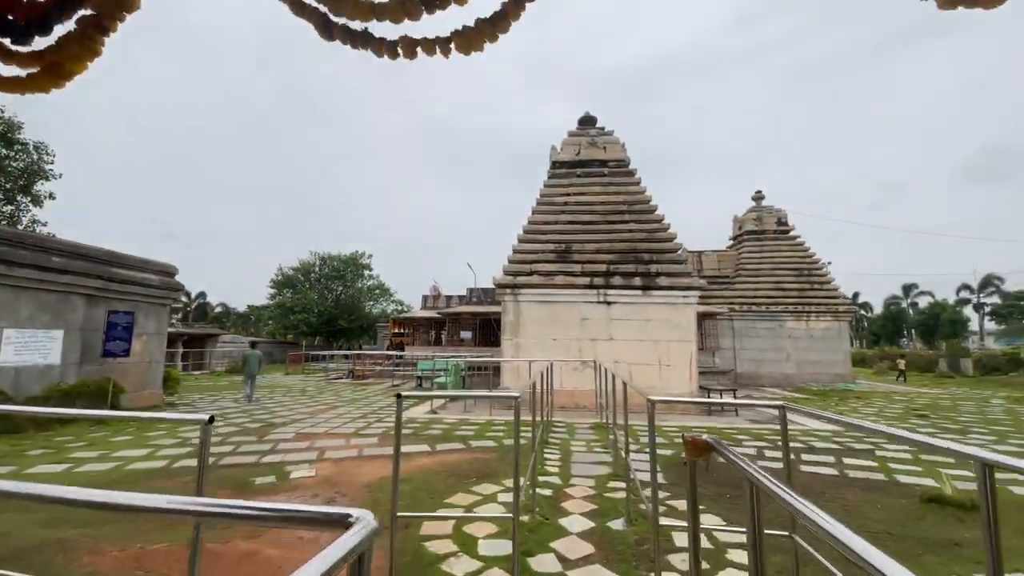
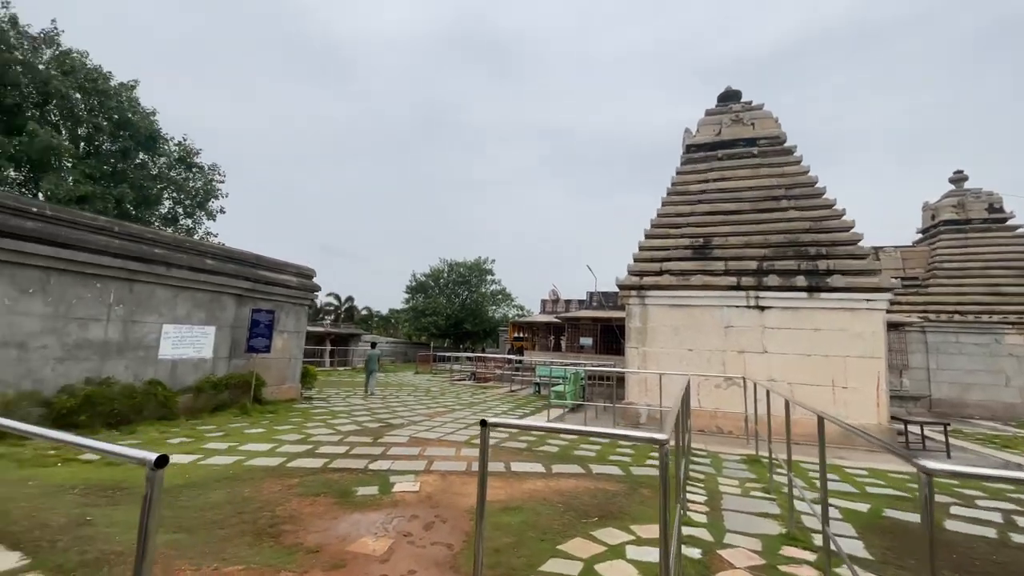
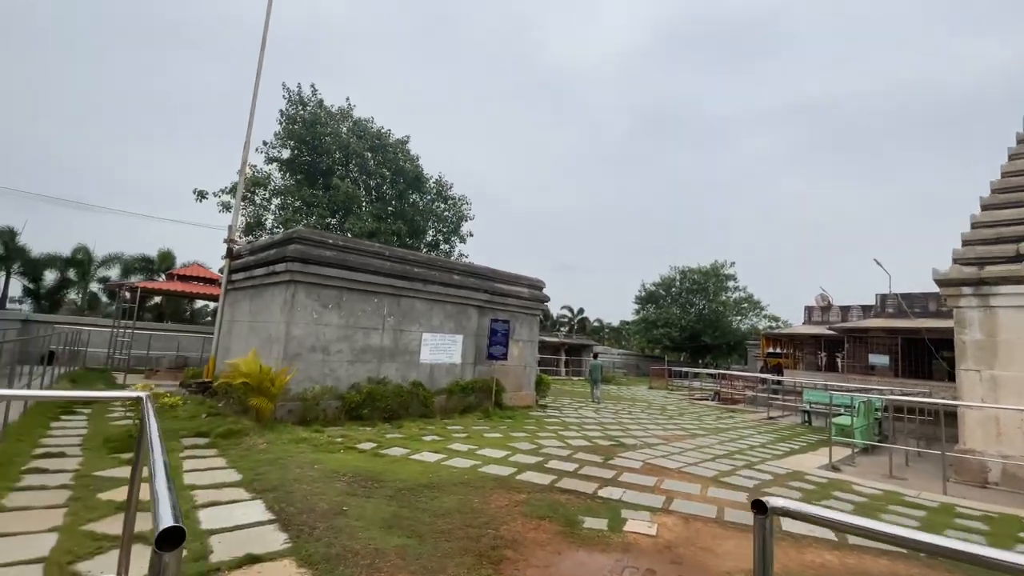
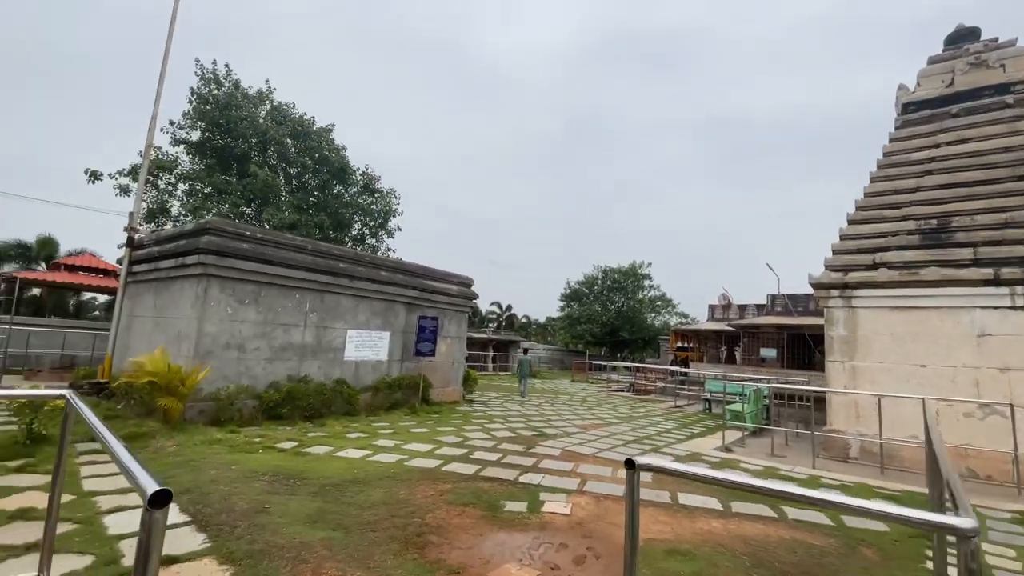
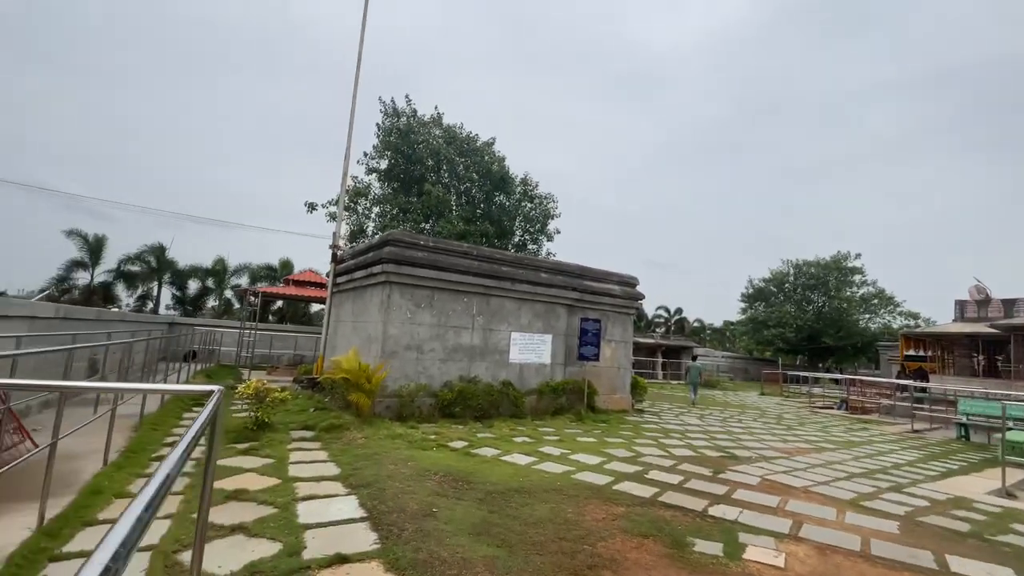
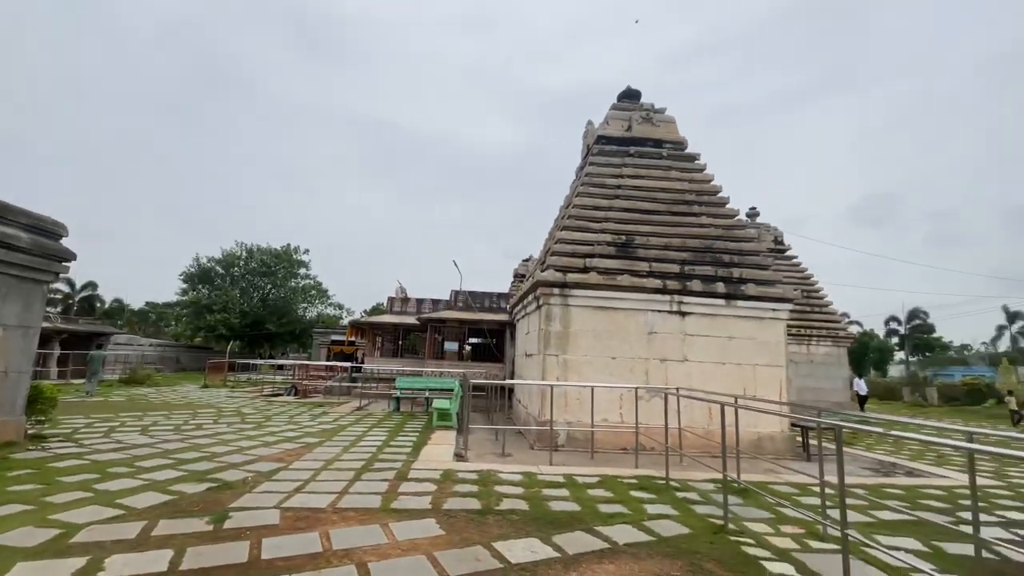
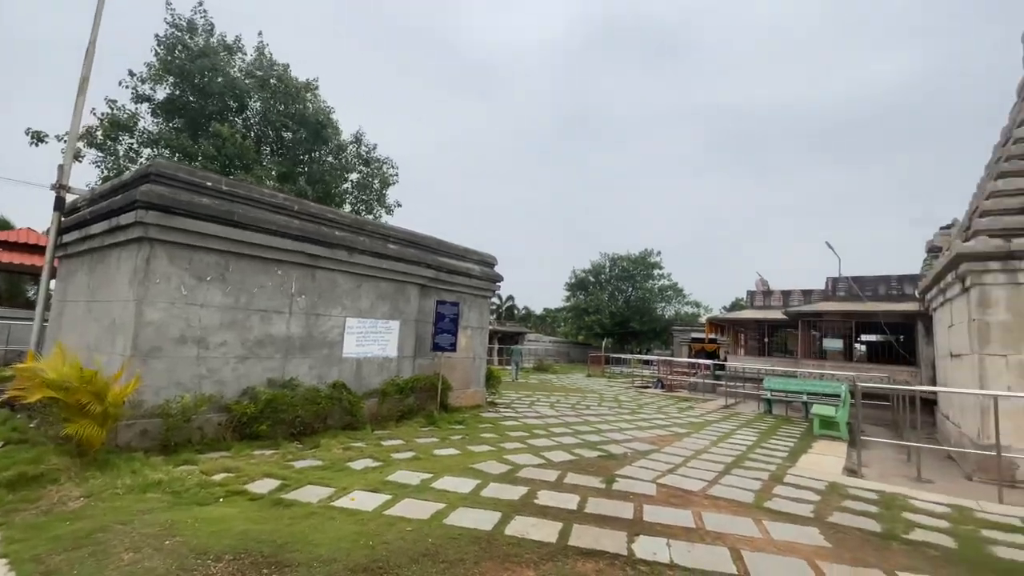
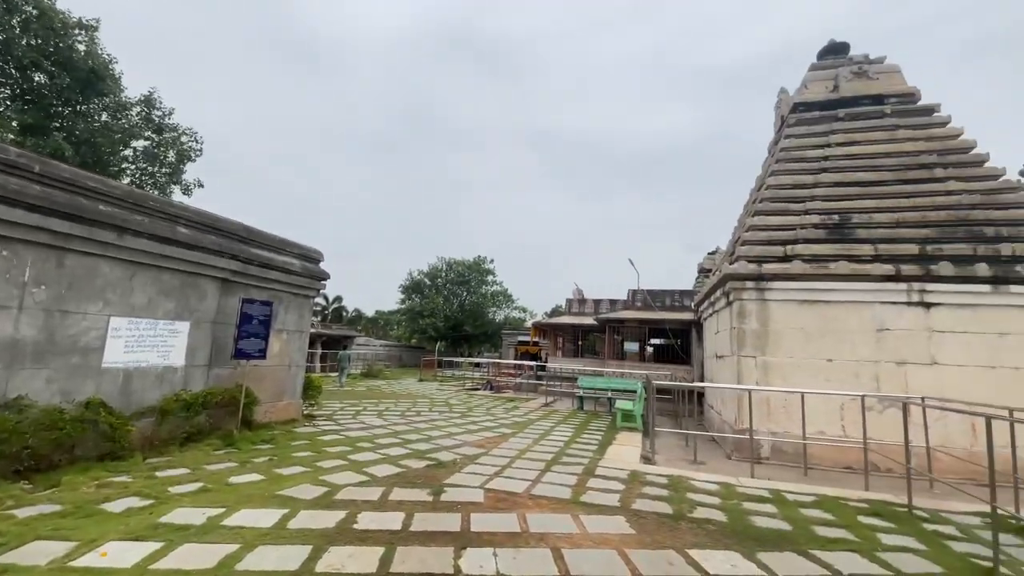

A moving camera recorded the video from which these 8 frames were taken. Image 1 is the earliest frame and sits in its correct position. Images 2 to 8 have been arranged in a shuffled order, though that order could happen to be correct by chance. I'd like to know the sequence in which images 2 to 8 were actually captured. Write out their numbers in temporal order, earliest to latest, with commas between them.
2, 4, 3, 5, 7, 8, 6
